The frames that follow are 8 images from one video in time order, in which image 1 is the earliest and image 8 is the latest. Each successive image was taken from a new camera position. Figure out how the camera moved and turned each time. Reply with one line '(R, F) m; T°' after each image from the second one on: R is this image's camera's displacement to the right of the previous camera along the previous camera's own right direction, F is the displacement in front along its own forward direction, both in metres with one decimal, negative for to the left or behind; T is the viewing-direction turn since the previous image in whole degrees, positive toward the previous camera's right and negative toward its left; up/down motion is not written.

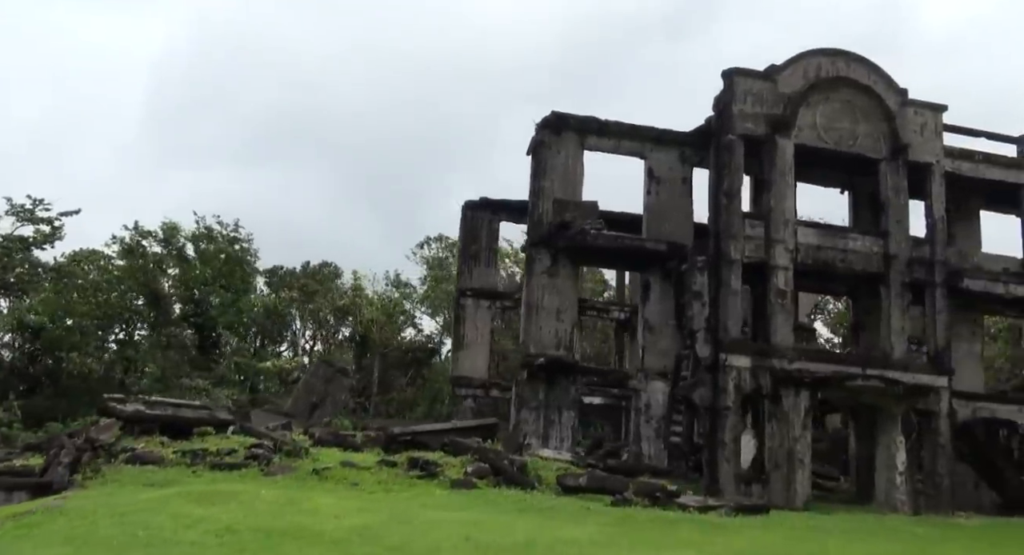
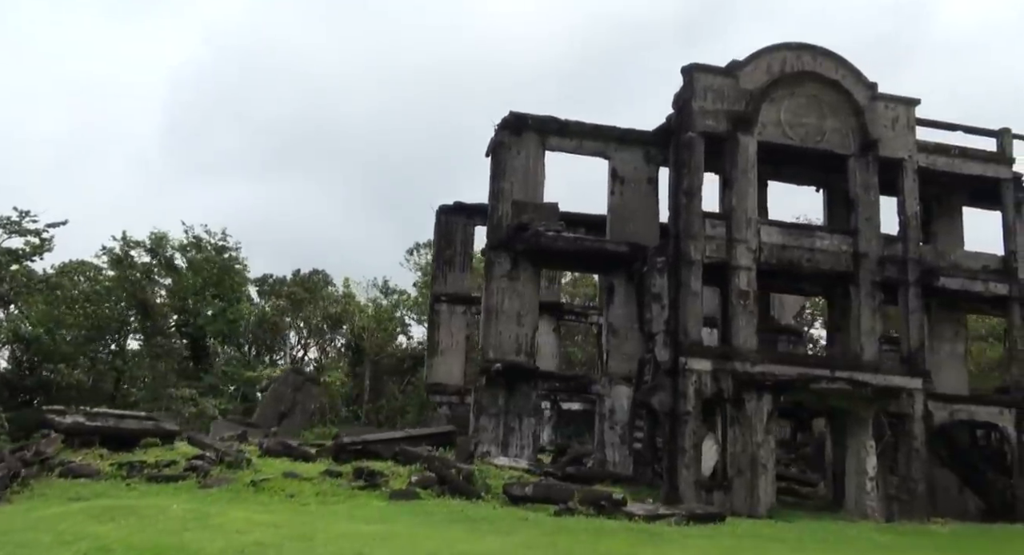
(+1.6, +0.7) m; -1°
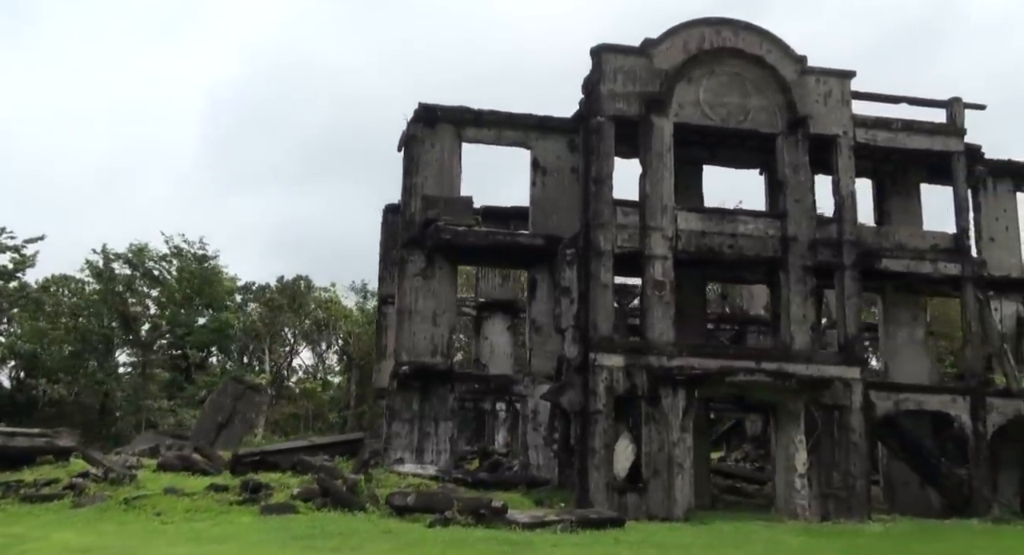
(+3.2, +1.2) m; -3°
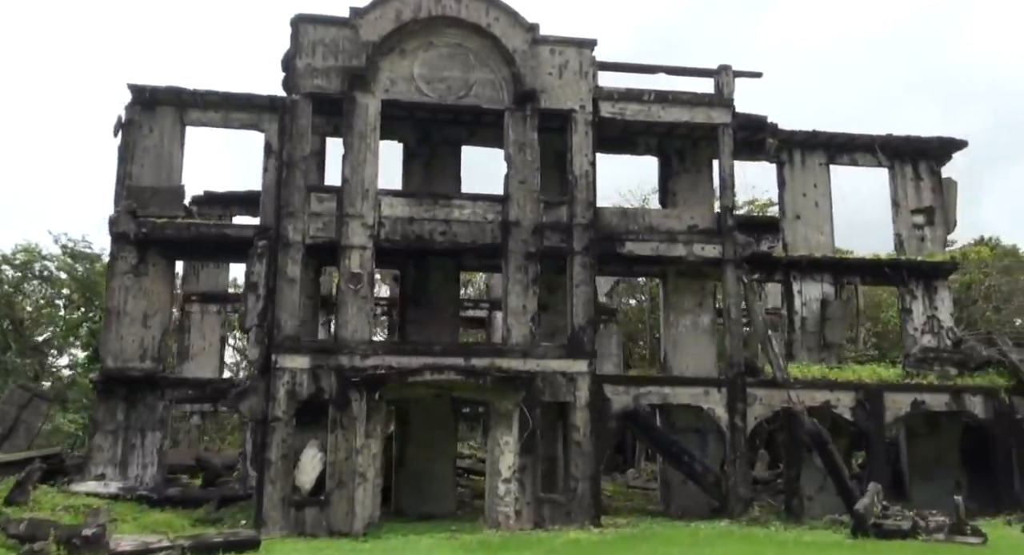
(+7.0, +2.0) m; -2°
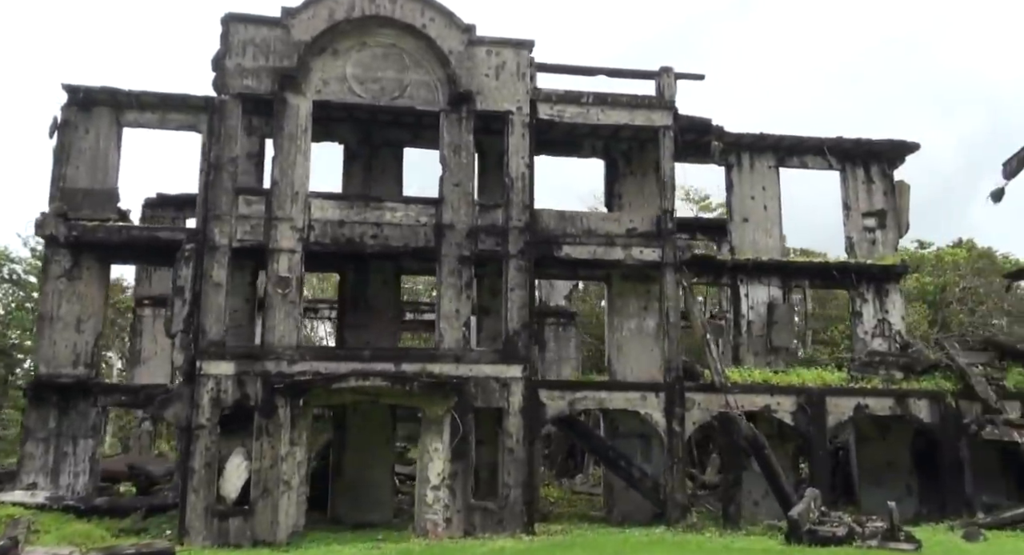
(+1.1, +0.3) m; +1°
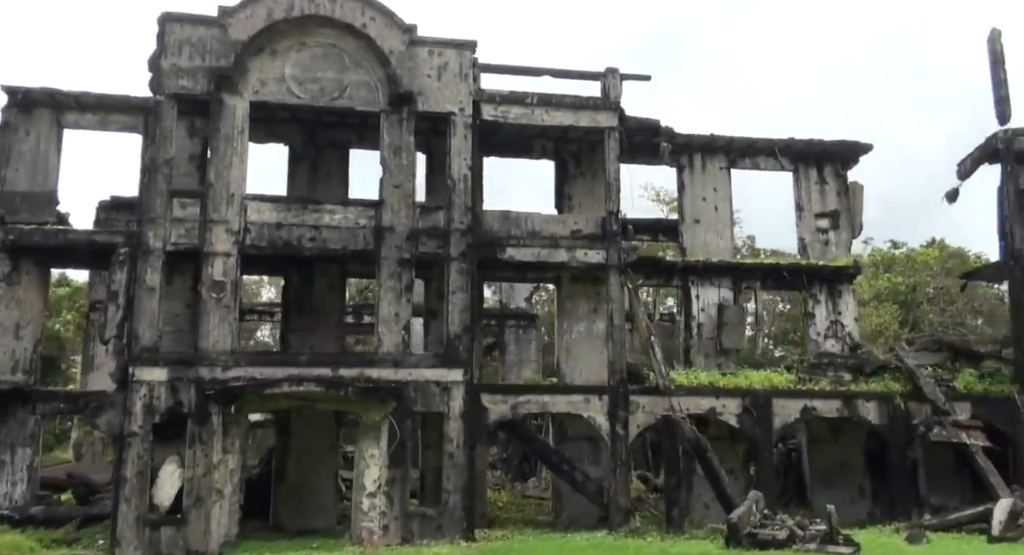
(+0.8, +0.2) m; +1°
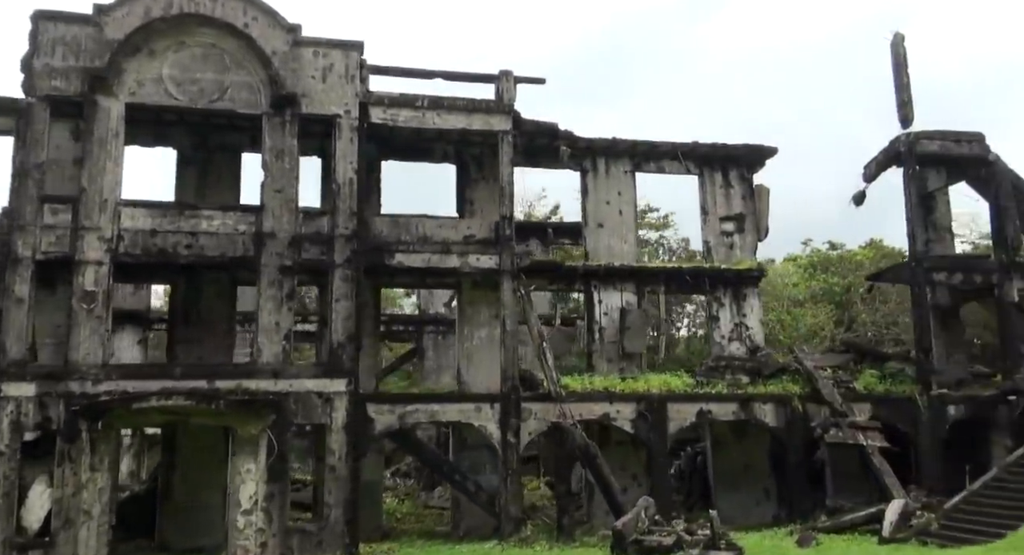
(+1.3, +0.5) m; +3°
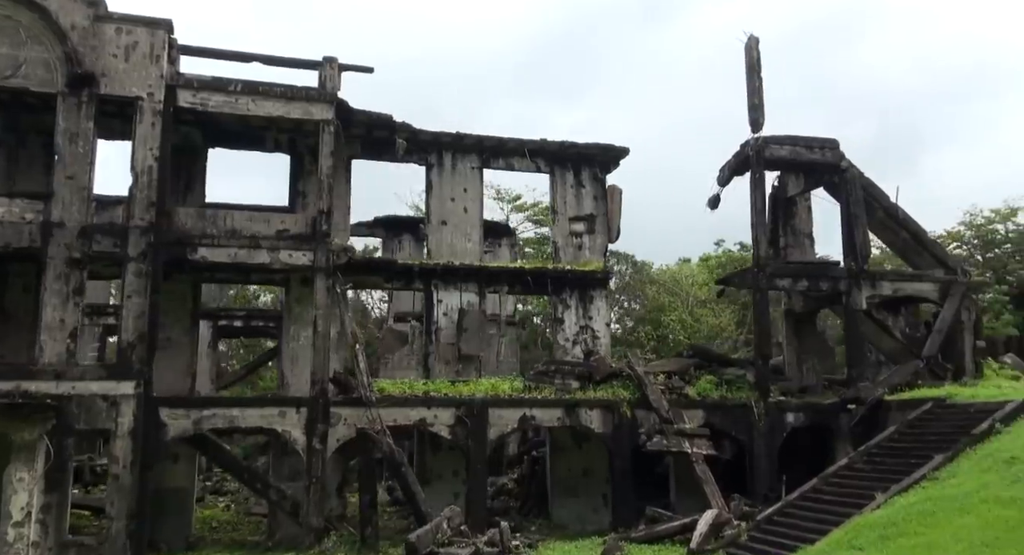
(+2.3, +0.9) m; +4°
